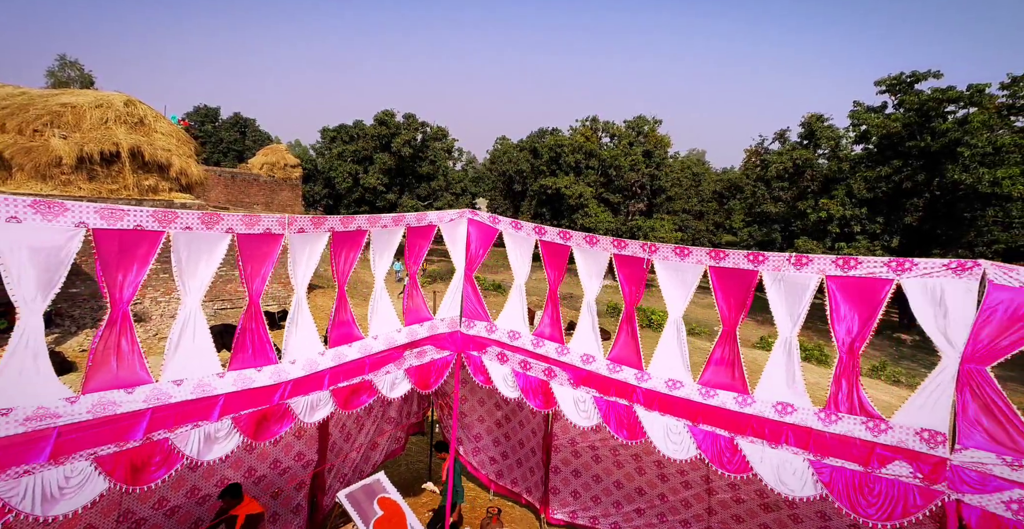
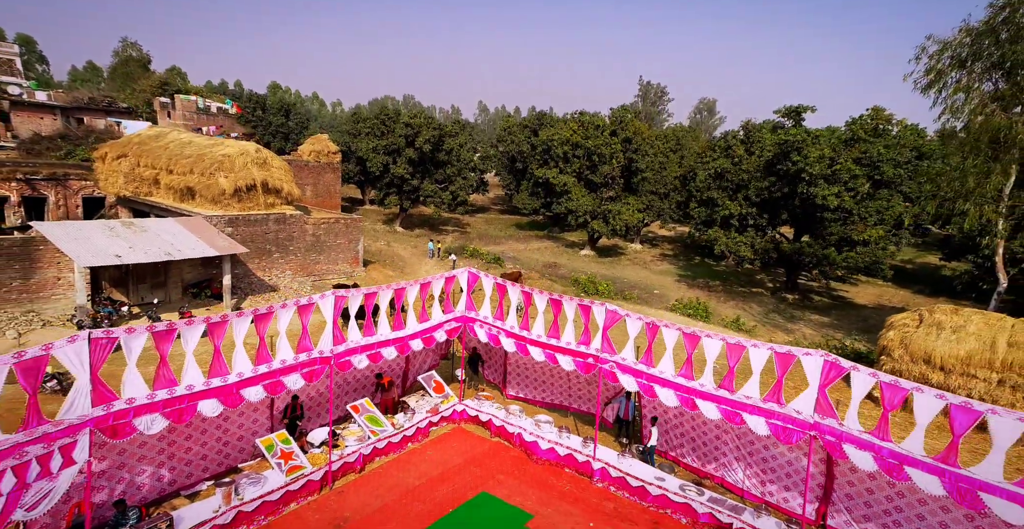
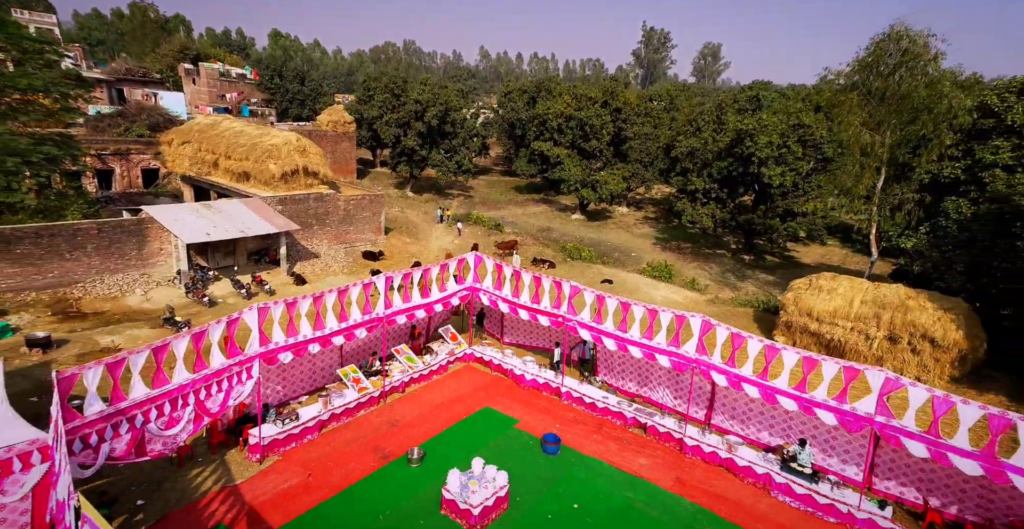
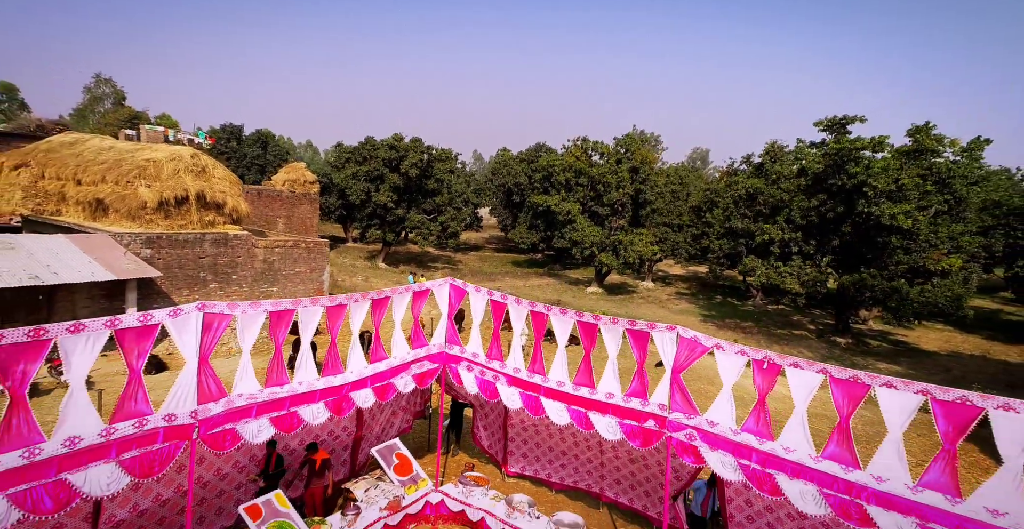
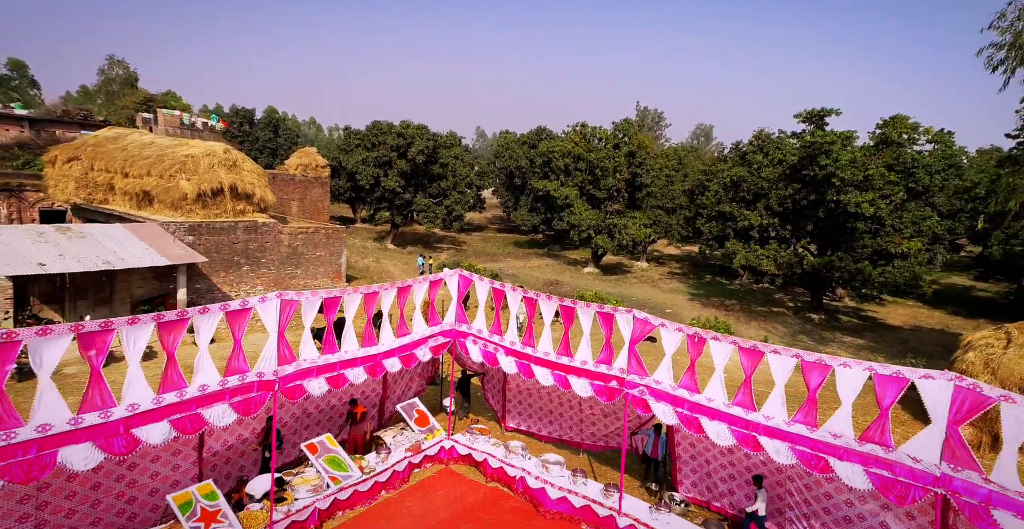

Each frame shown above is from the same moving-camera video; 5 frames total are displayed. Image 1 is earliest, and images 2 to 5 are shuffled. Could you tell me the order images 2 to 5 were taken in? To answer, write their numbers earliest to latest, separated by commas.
4, 5, 2, 3
